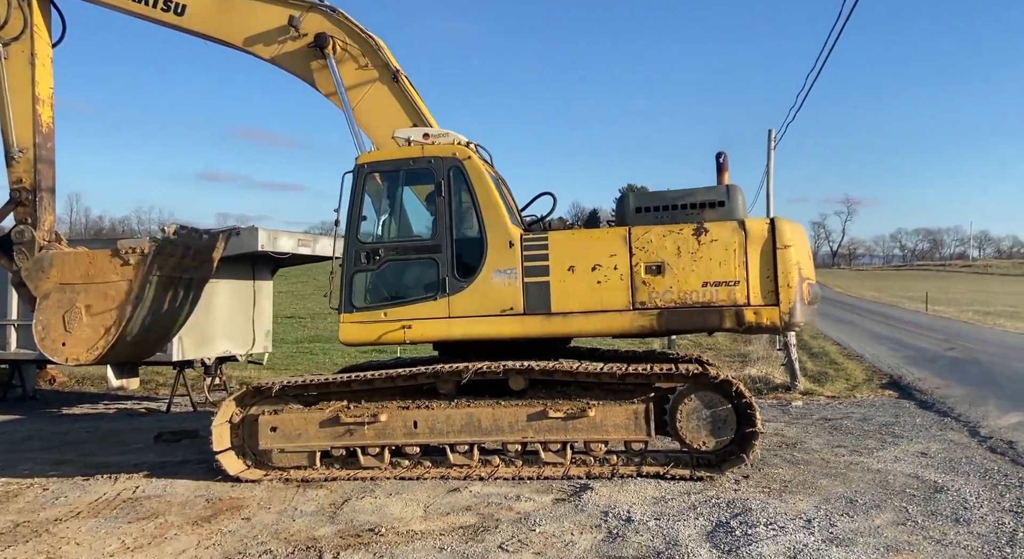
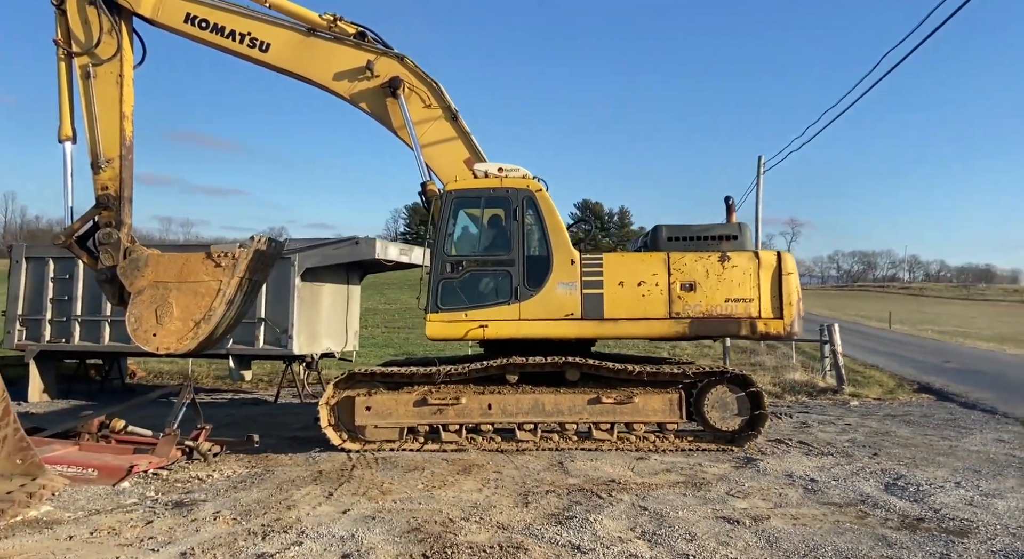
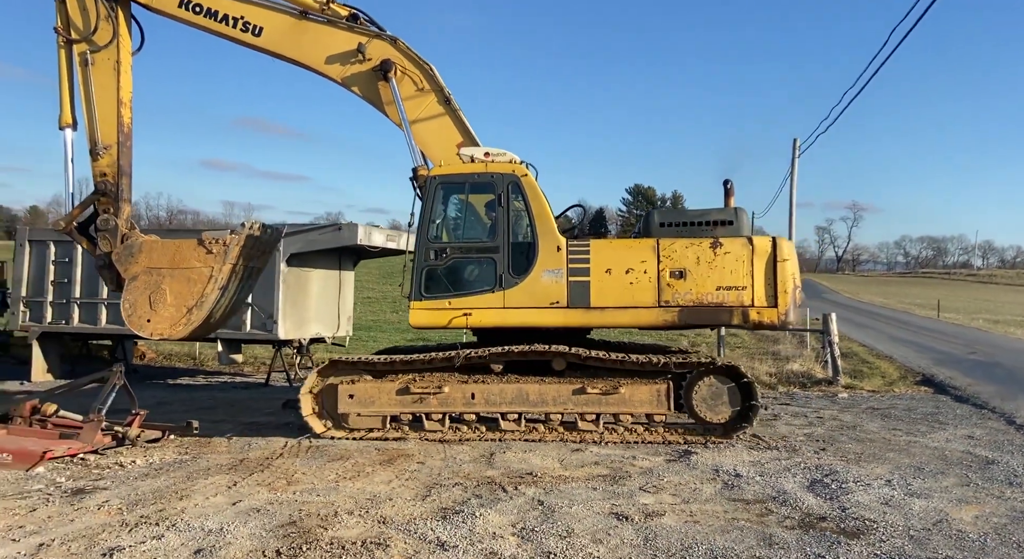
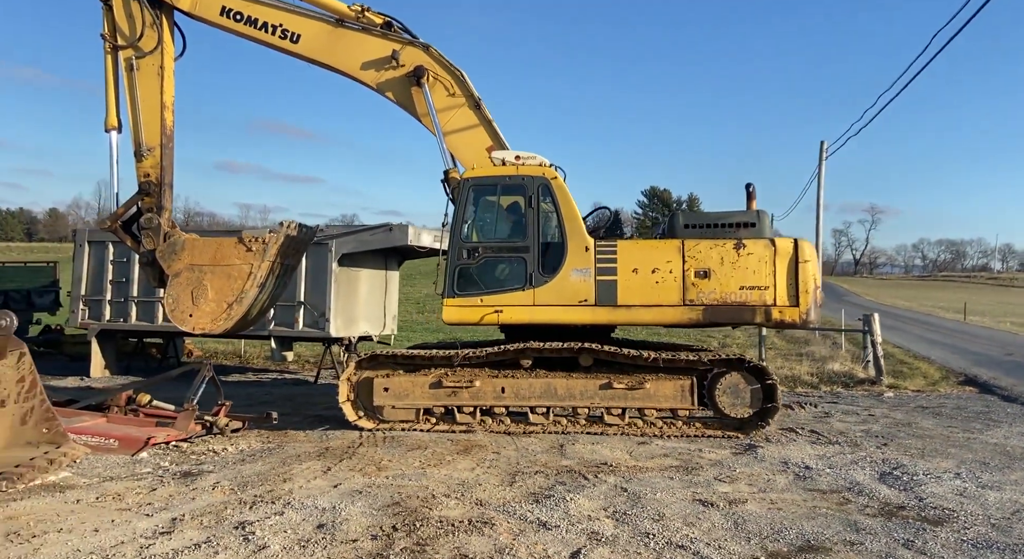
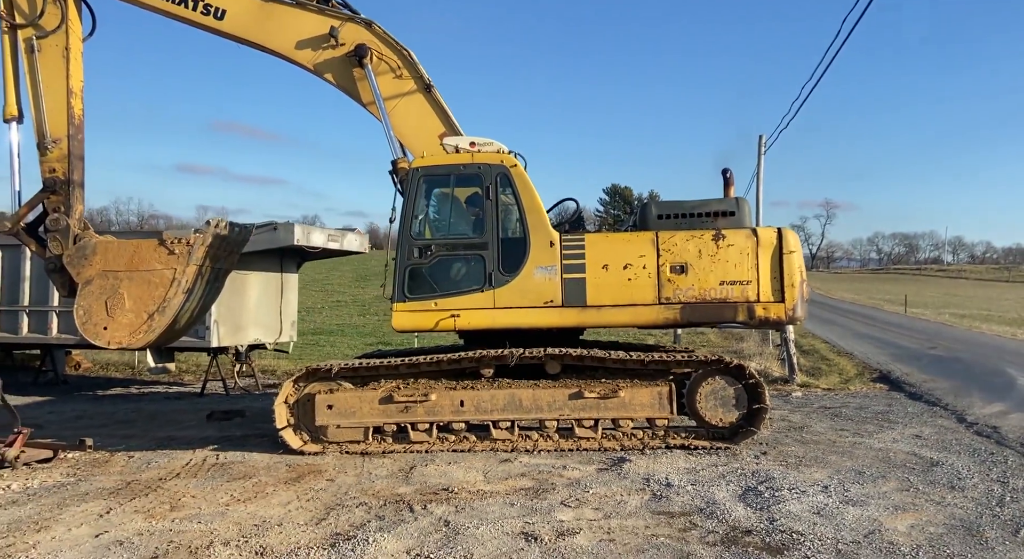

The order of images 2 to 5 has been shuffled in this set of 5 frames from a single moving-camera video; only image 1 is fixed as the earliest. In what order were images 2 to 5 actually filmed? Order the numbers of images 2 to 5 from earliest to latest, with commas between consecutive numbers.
5, 3, 4, 2
